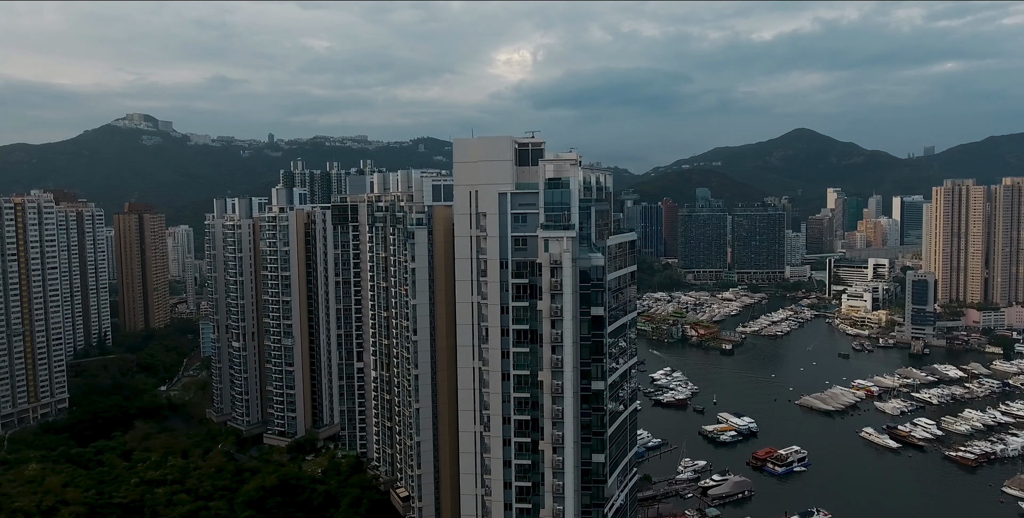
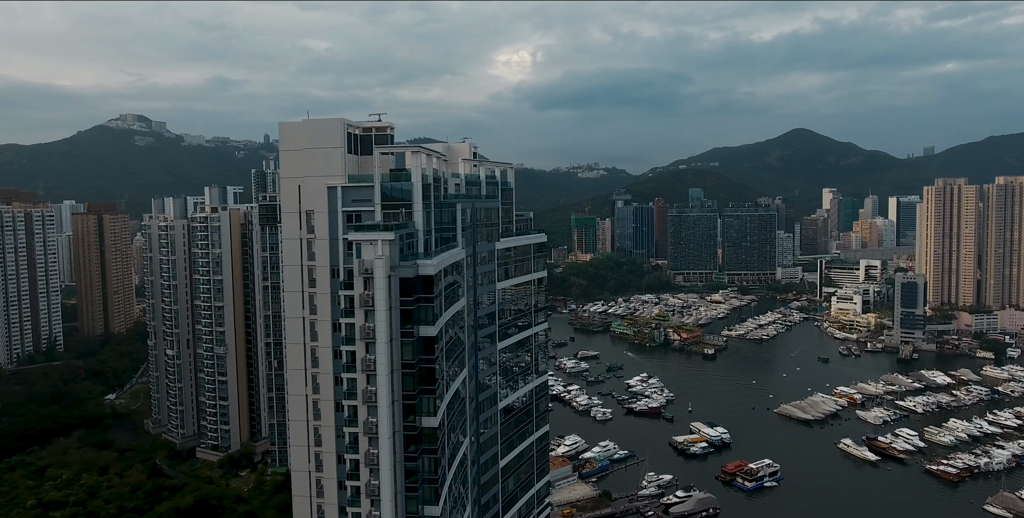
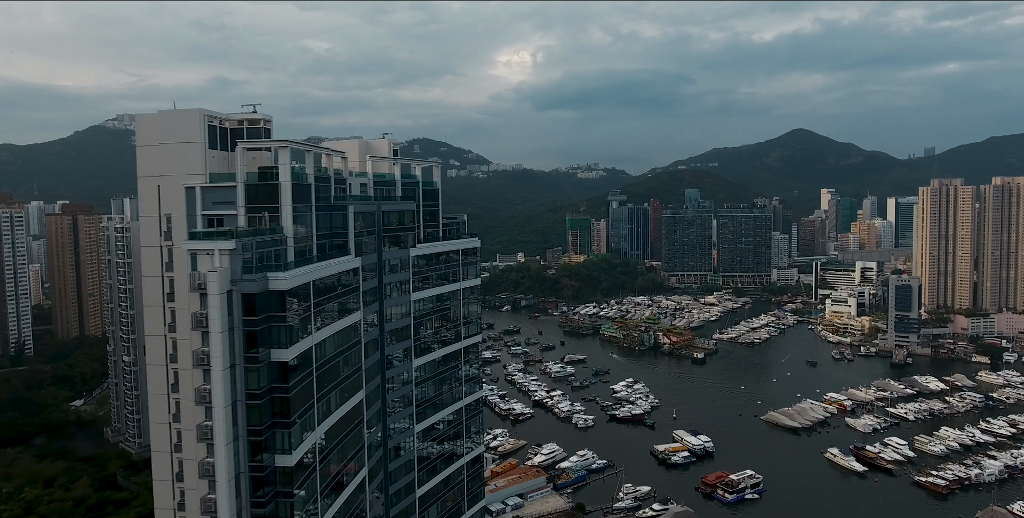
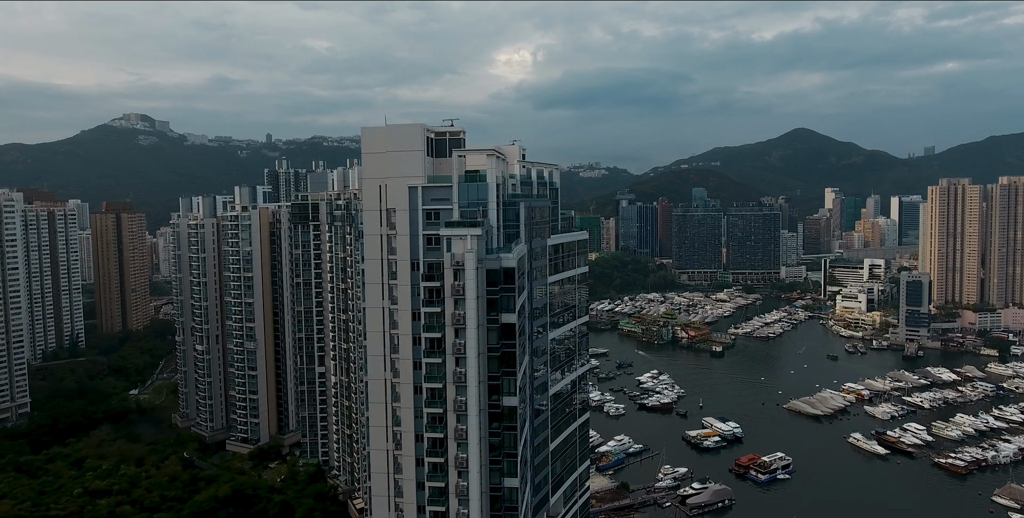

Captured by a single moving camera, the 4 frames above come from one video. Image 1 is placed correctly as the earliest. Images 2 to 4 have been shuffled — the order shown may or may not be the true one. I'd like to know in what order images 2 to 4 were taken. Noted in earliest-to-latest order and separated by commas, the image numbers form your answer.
4, 2, 3
